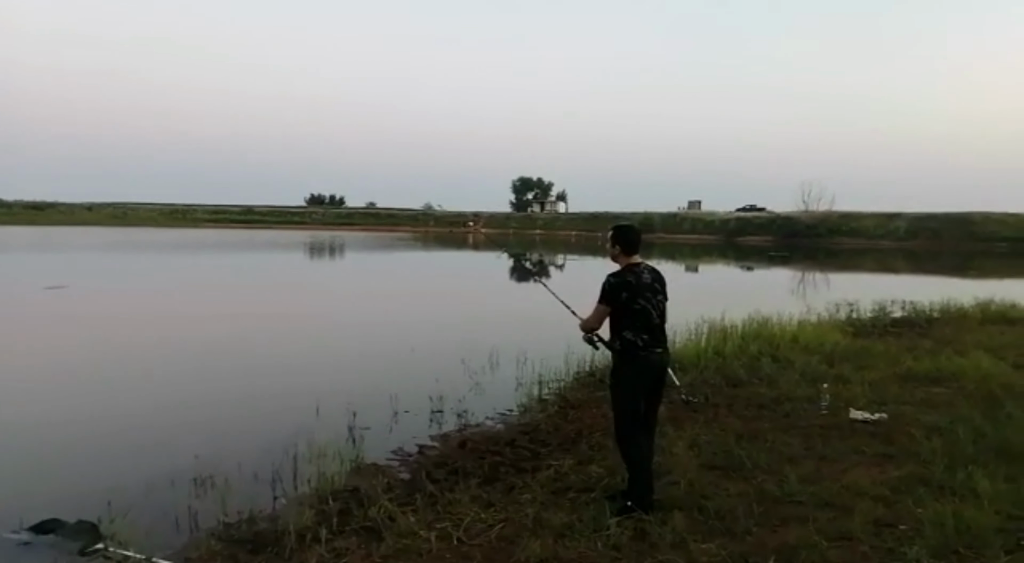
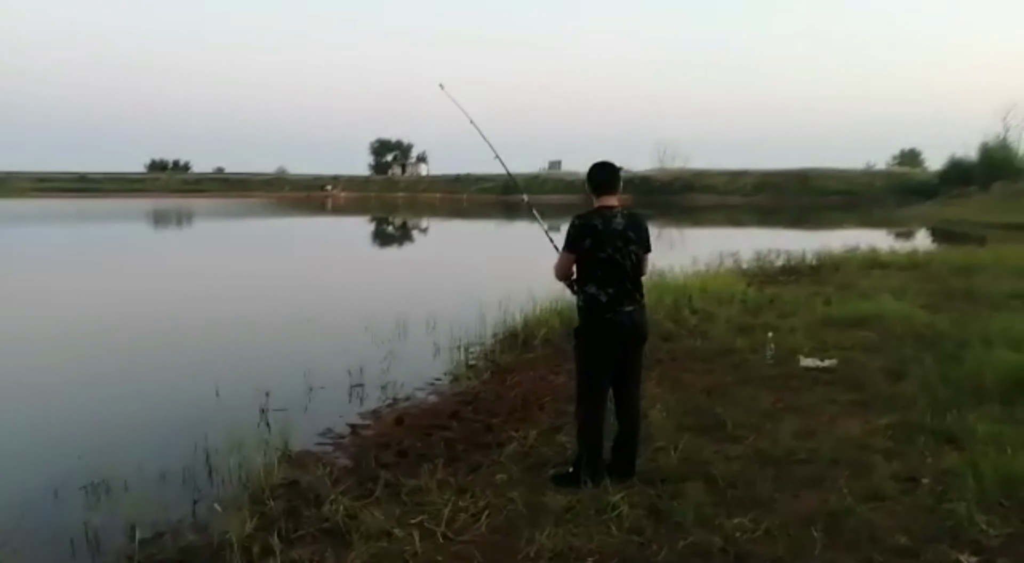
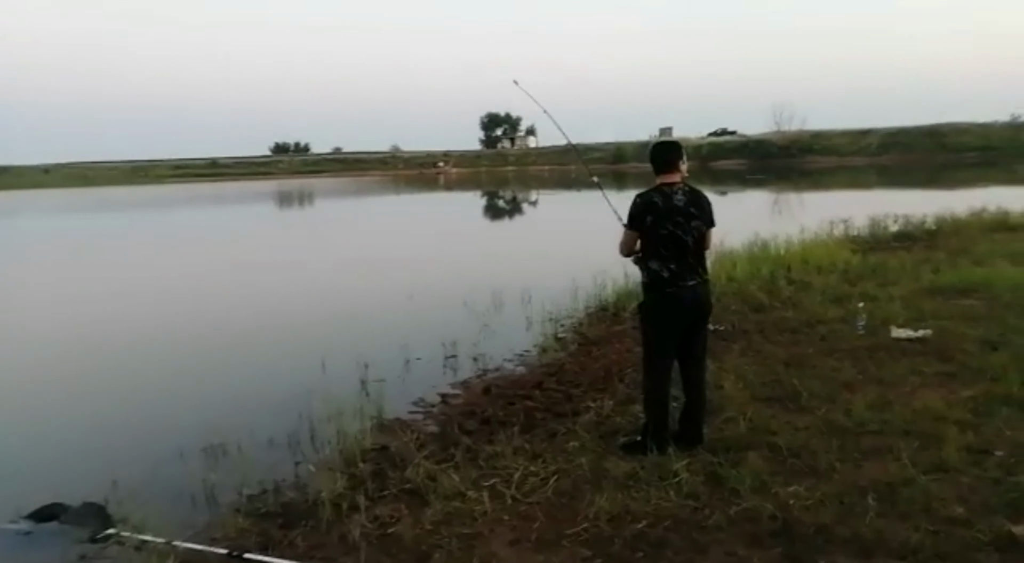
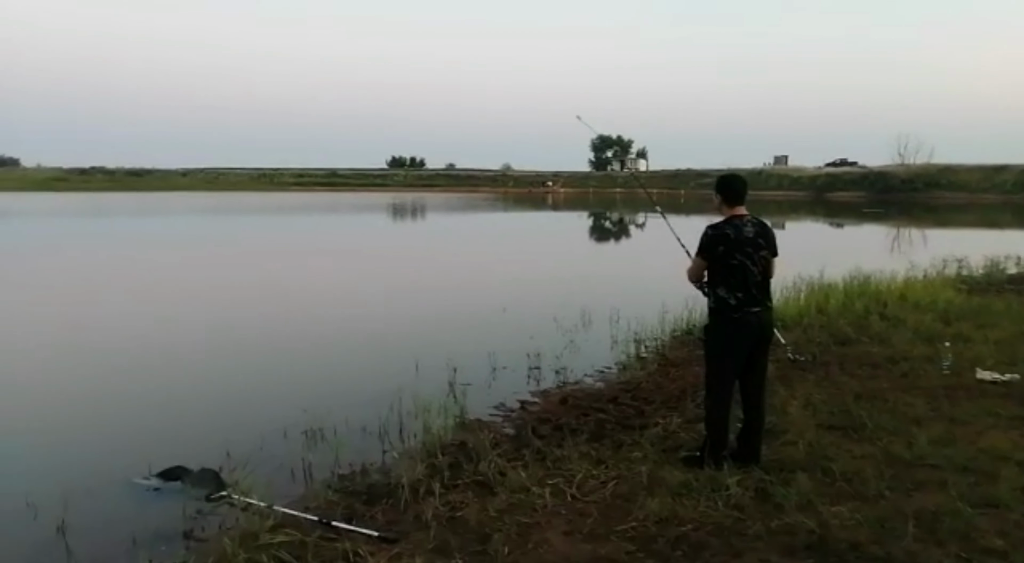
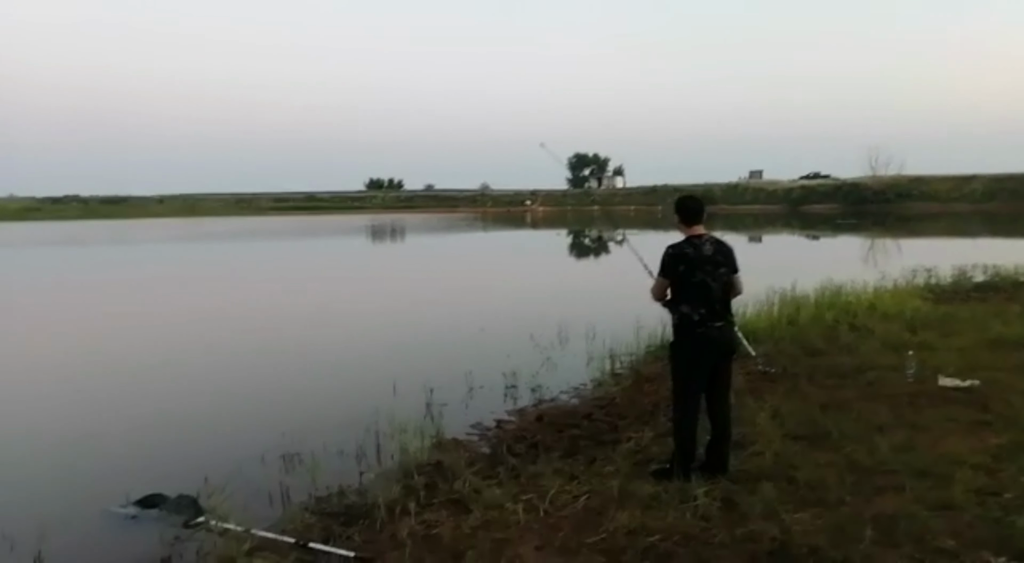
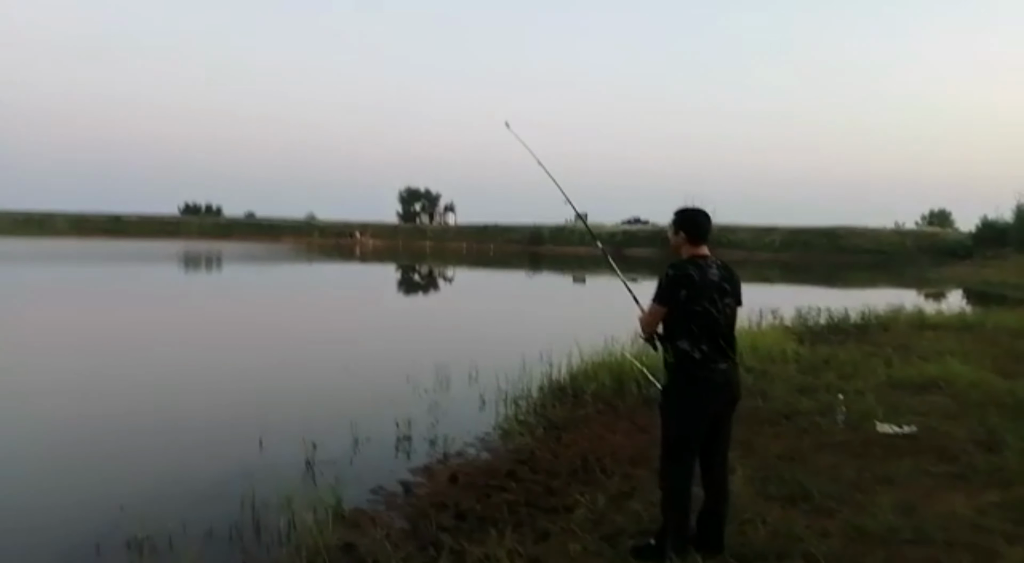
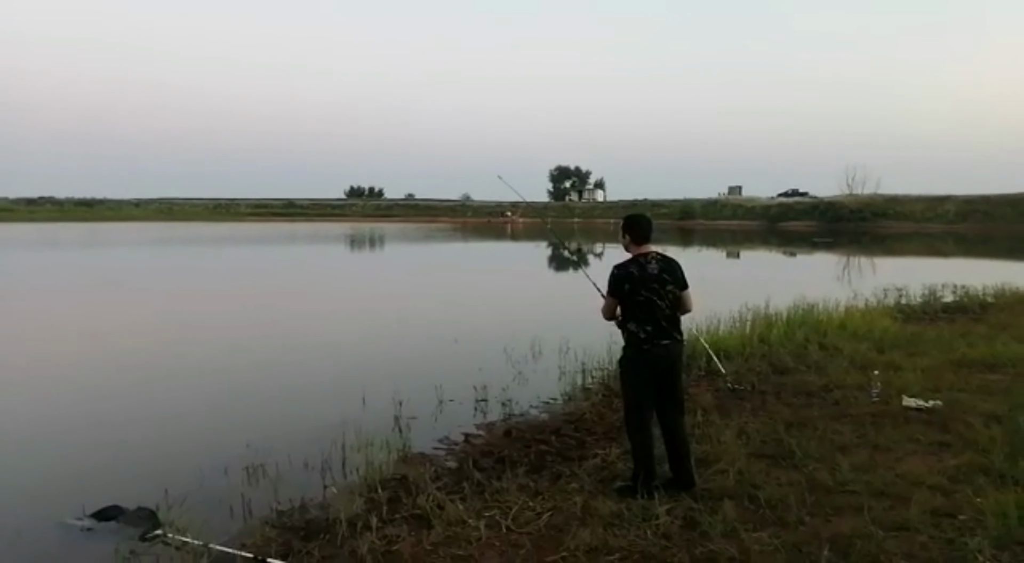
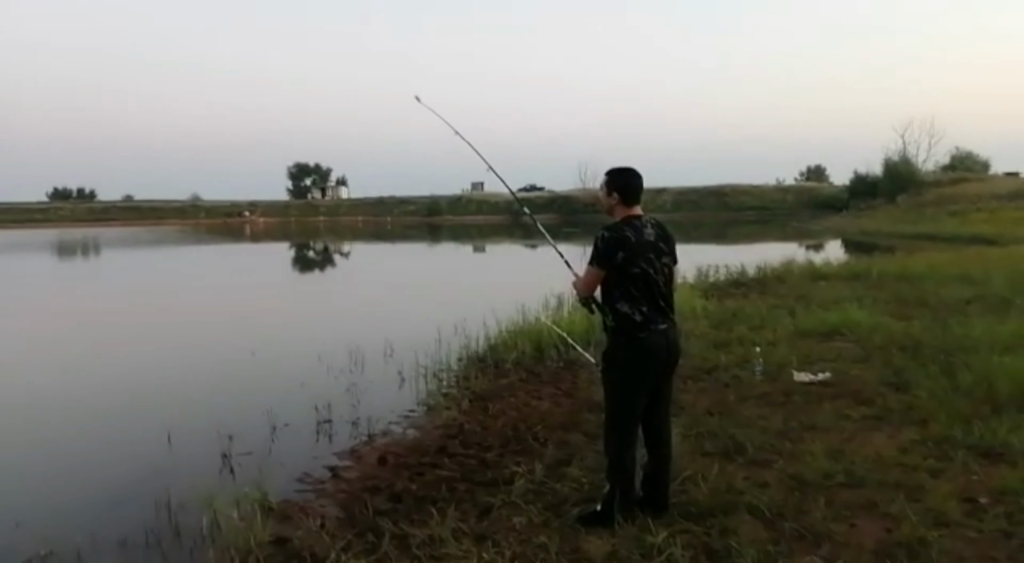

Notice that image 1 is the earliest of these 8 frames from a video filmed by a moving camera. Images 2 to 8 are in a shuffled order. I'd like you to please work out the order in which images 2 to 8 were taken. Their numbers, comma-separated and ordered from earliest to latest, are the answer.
7, 5, 4, 3, 2, 6, 8
